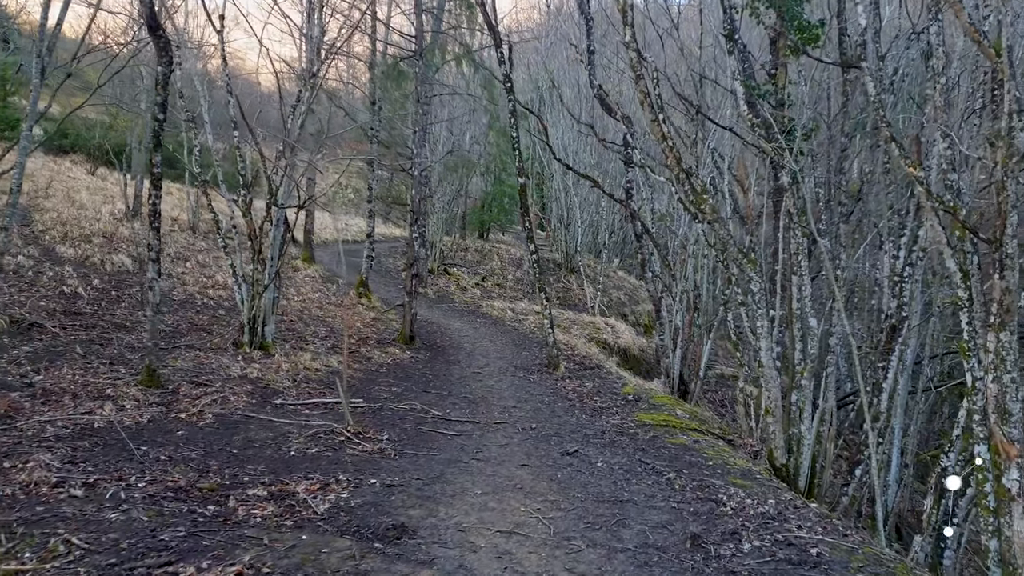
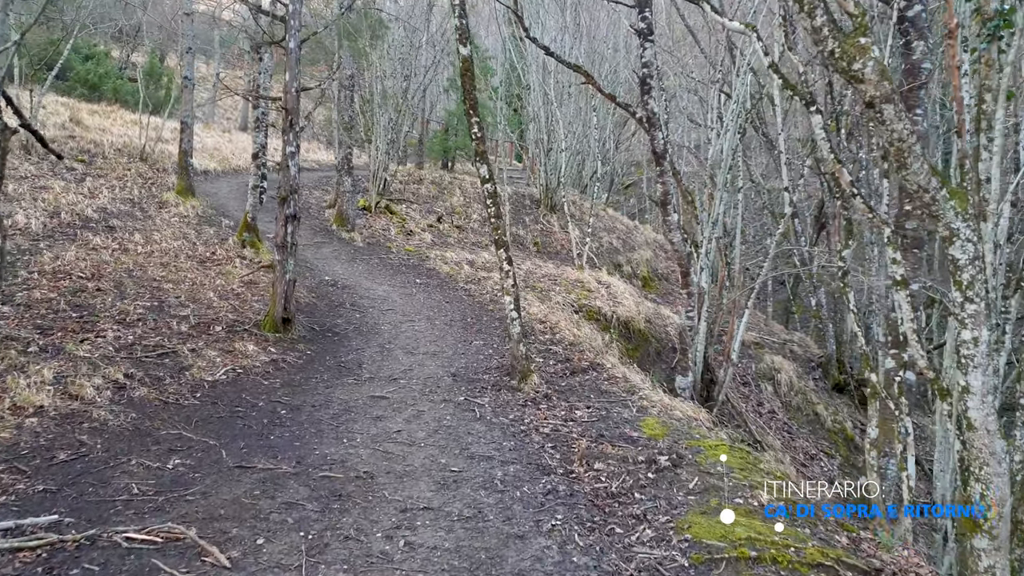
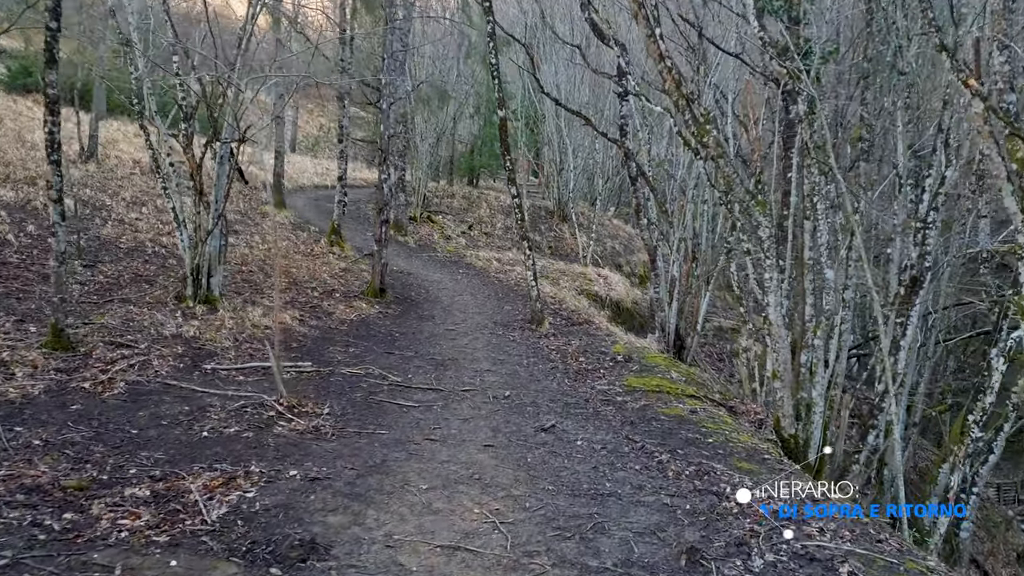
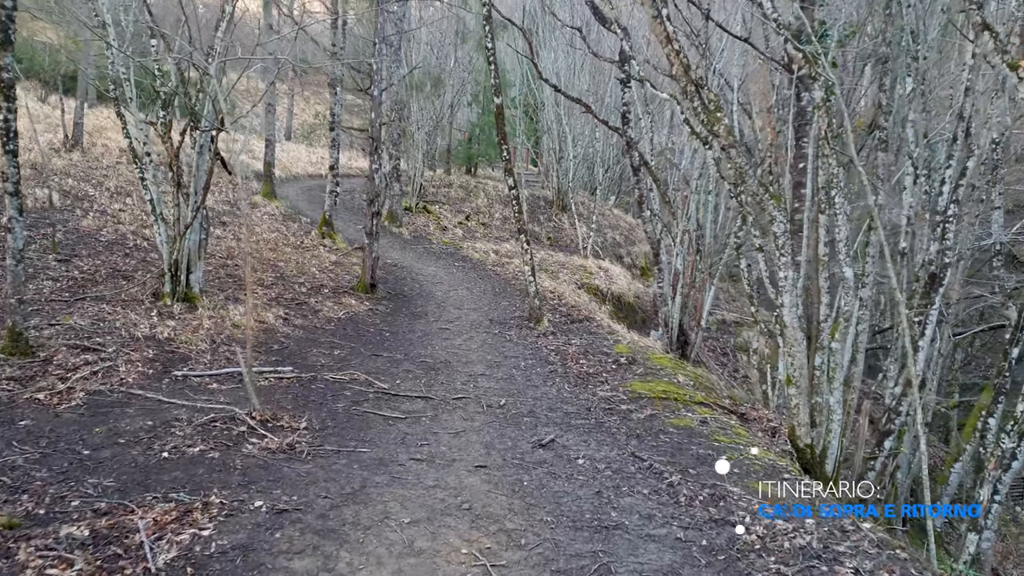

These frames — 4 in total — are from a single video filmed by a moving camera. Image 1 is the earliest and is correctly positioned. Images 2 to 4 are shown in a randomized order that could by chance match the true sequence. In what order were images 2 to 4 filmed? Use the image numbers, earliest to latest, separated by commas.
3, 4, 2
